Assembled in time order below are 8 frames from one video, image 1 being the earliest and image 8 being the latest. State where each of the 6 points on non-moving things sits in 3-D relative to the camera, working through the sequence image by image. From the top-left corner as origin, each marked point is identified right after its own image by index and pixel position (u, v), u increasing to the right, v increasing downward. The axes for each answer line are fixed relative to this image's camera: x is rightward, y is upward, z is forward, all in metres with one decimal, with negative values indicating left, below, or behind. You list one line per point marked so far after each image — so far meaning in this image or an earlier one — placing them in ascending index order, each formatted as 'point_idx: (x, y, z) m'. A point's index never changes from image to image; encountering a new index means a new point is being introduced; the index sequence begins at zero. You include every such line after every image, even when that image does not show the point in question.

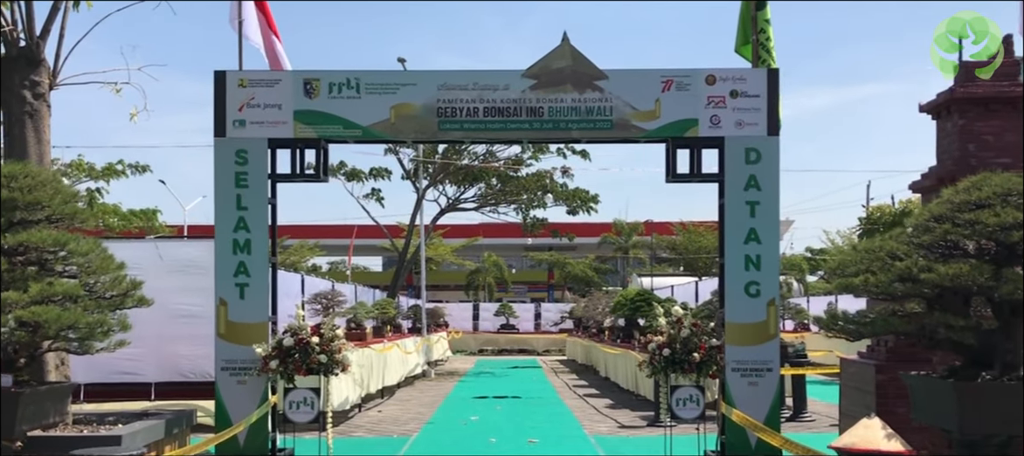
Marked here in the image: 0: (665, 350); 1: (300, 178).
0: (+1.3, -1.1, +7.2) m
1: (-1.9, +0.5, +7.6) m
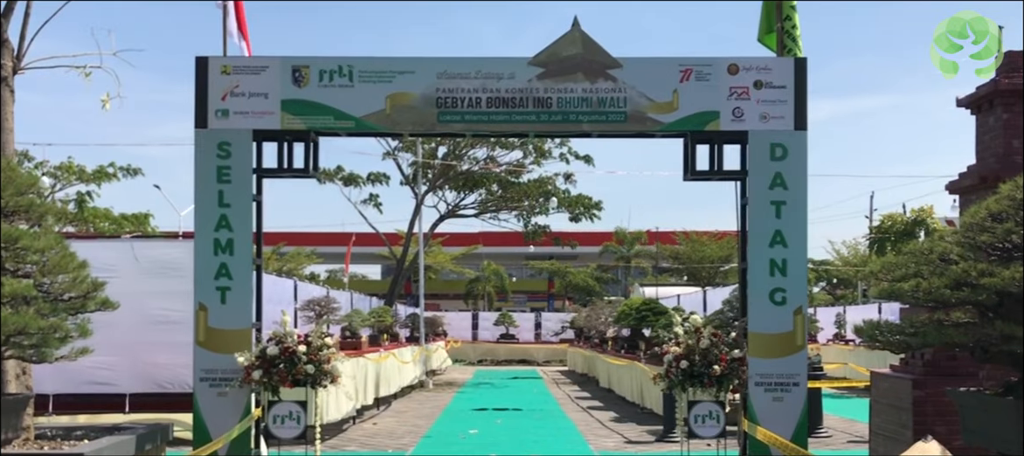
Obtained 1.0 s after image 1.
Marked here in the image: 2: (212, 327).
0: (+1.4, -1.1, +6.6) m
1: (-1.9, +0.5, +7.0) m
2: (-2.5, -0.8, +6.8) m
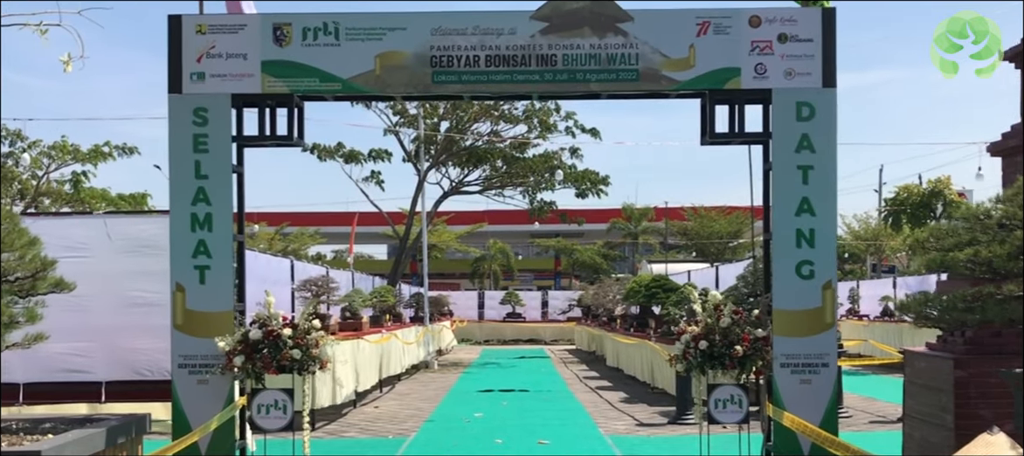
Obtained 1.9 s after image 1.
0: (+1.4, -0.8, +6.1) m
1: (-1.9, +0.7, +6.4) m
2: (-2.4, -0.6, +6.3) m
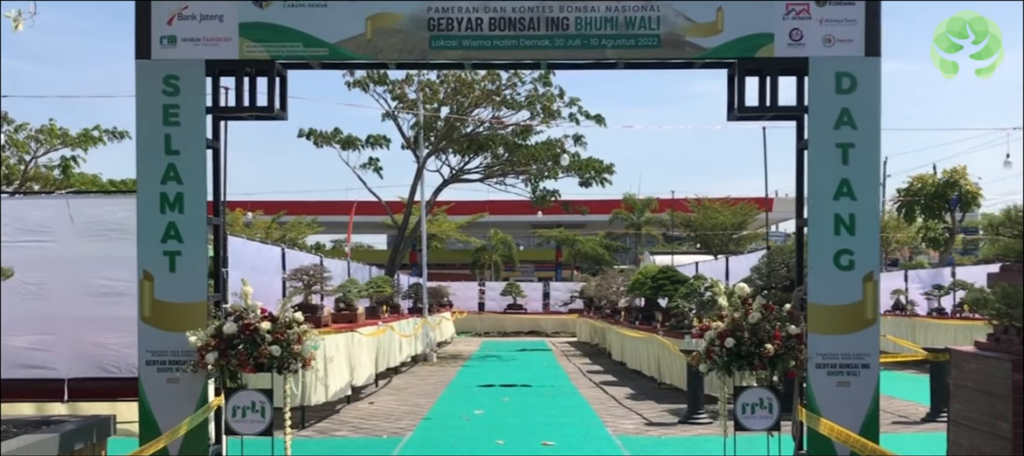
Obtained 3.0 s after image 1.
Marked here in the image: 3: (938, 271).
0: (+1.4, -0.7, +5.5) m
1: (-1.9, +0.8, +5.8) m
2: (-2.4, -0.5, +5.6) m
3: (+10.1, -1.0, +19.8) m
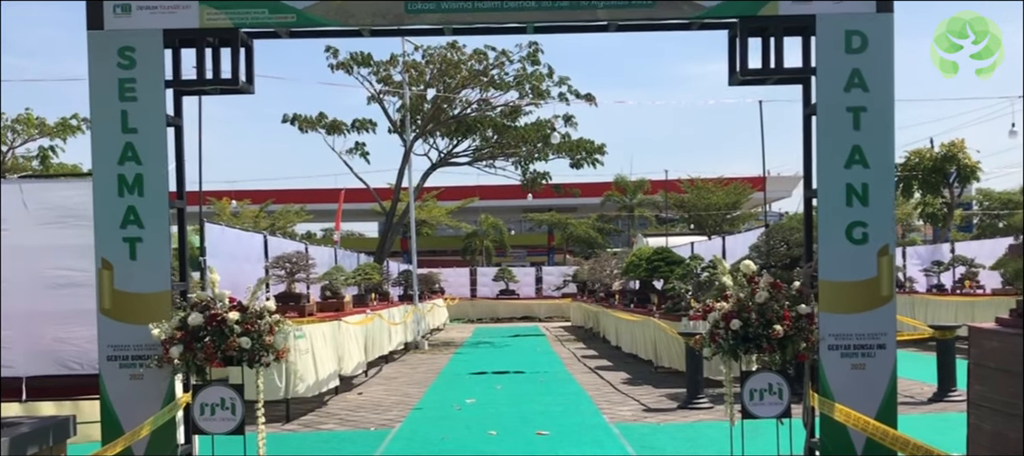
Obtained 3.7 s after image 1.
0: (+1.4, -0.6, +5.1) m
1: (-1.9, +0.9, +5.4) m
2: (-2.5, -0.4, +5.2) m
3: (+9.9, -0.5, +19.5) m
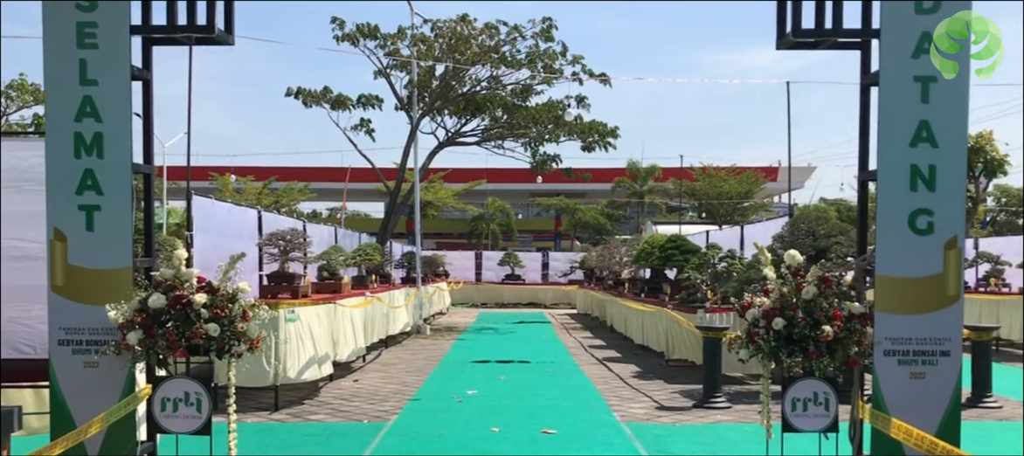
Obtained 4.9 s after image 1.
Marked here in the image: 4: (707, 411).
0: (+1.4, -0.5, +4.4) m
1: (-1.9, +1.1, +4.7) m
2: (-2.4, -0.2, +4.6) m
3: (+10.1, -0.3, +18.7) m
4: (+2.1, -2.0, +8.9) m
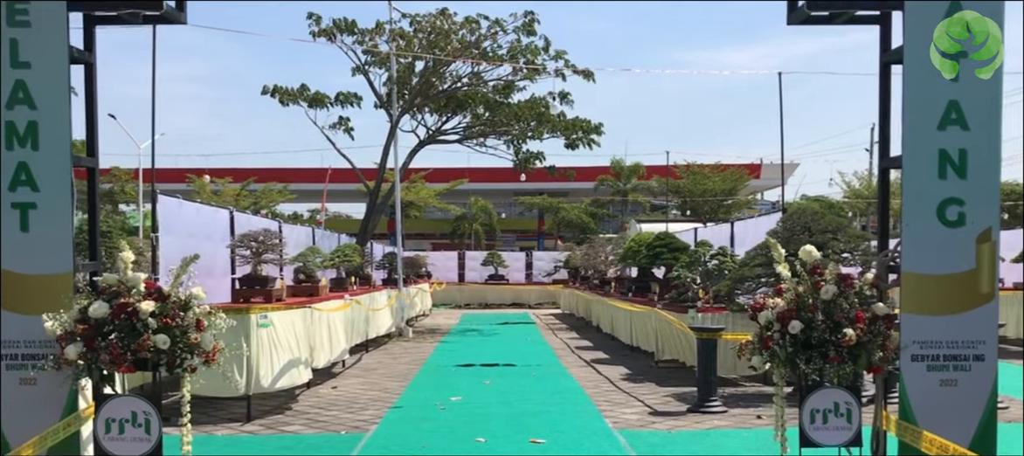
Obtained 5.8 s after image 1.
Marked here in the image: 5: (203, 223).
0: (+1.4, -0.5, +4.0) m
1: (-1.9, +1.1, +4.2) m
2: (-2.5, -0.2, +4.1) m
3: (+9.7, -0.2, +18.5) m
4: (+1.9, -1.9, +8.5) m
5: (-3.7, +0.1, +10.1) m
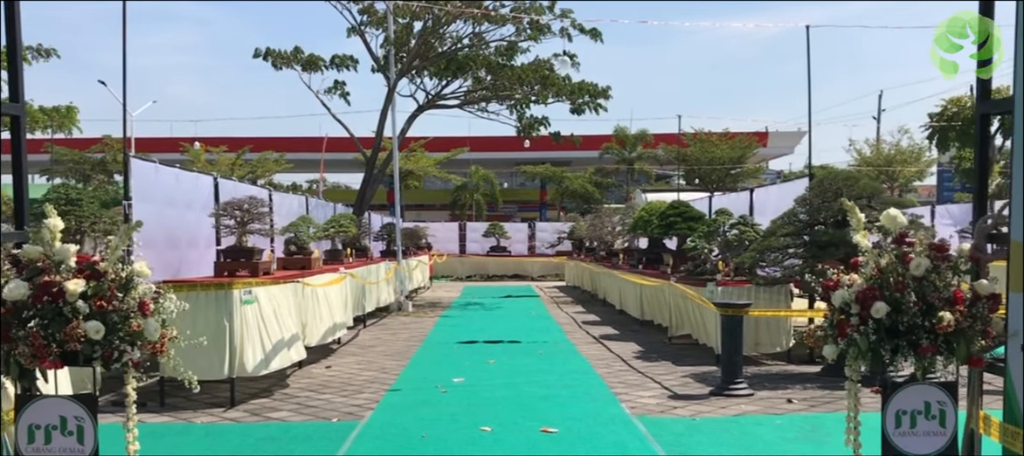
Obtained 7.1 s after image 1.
0: (+1.4, -0.3, +3.2) m
1: (-1.9, +1.2, +3.4) m
2: (-2.4, -0.1, +3.3) m
3: (+9.8, +0.4, +17.7) m
4: (+2.0, -1.6, +7.8) m
5: (-3.7, +0.4, +9.3) m
